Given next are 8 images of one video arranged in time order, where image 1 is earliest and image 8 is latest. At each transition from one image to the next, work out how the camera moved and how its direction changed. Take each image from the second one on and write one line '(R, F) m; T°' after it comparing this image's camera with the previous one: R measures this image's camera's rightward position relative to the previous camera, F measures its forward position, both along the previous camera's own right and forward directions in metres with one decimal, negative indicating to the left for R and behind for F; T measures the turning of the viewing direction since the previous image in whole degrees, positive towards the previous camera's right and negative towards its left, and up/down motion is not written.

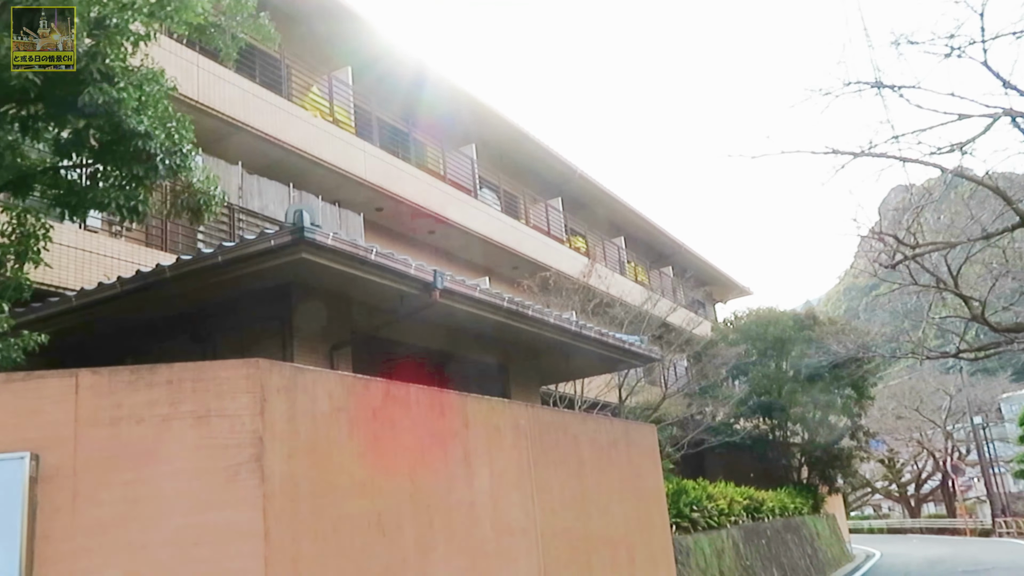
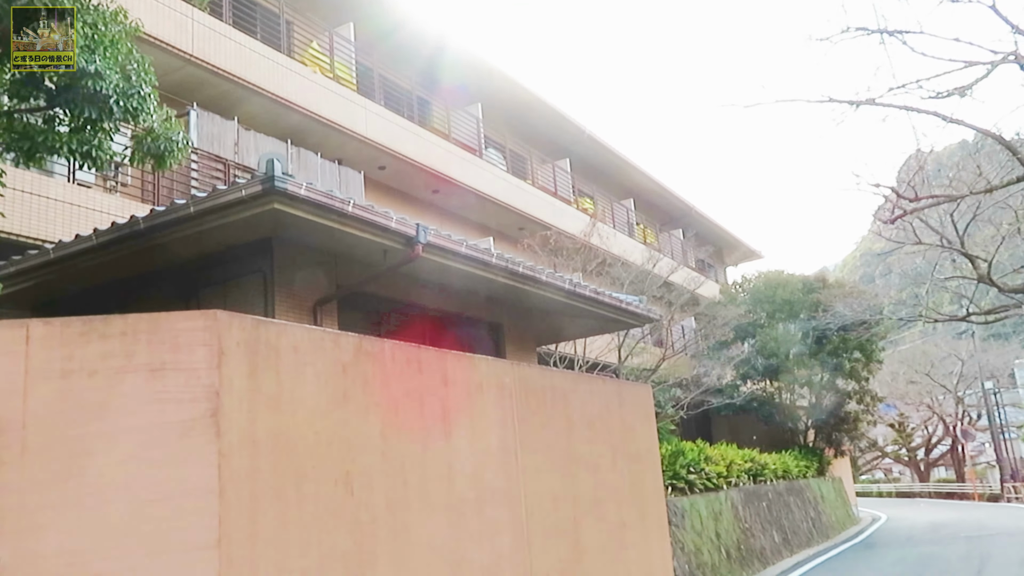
(+0.3, +0.3) m; -1°
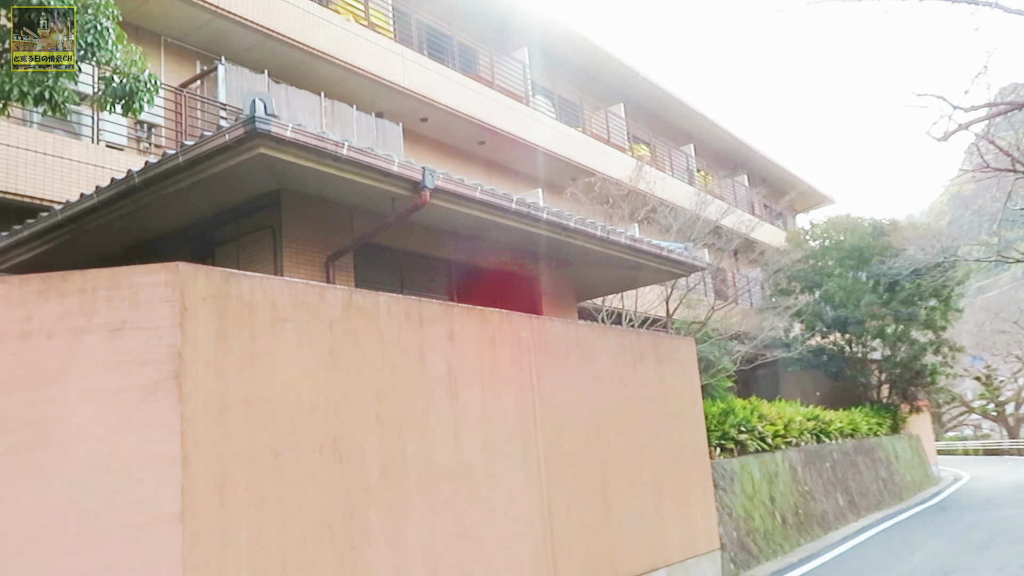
(+0.5, +0.7) m; -6°
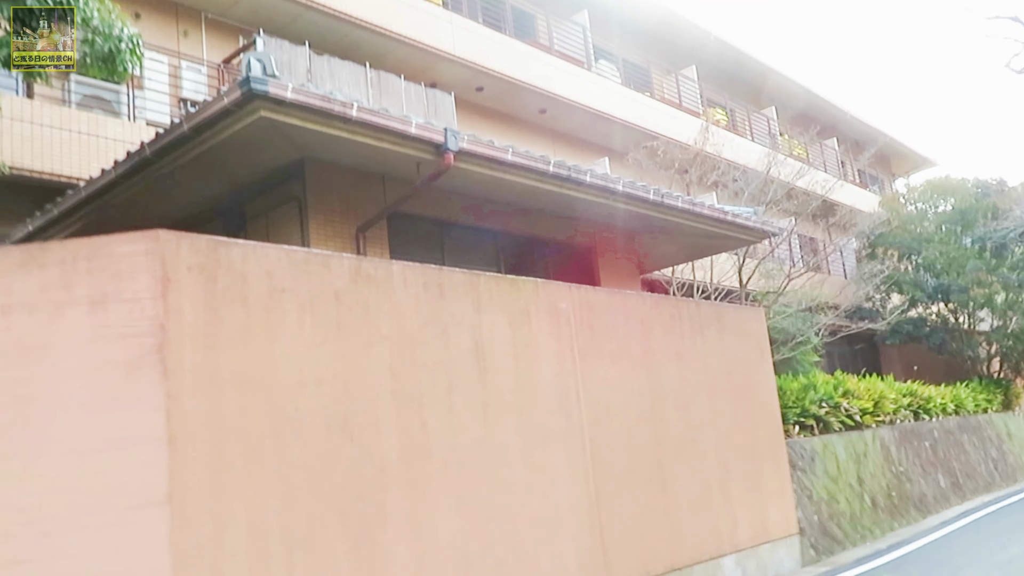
(+0.4, +0.6) m; -7°
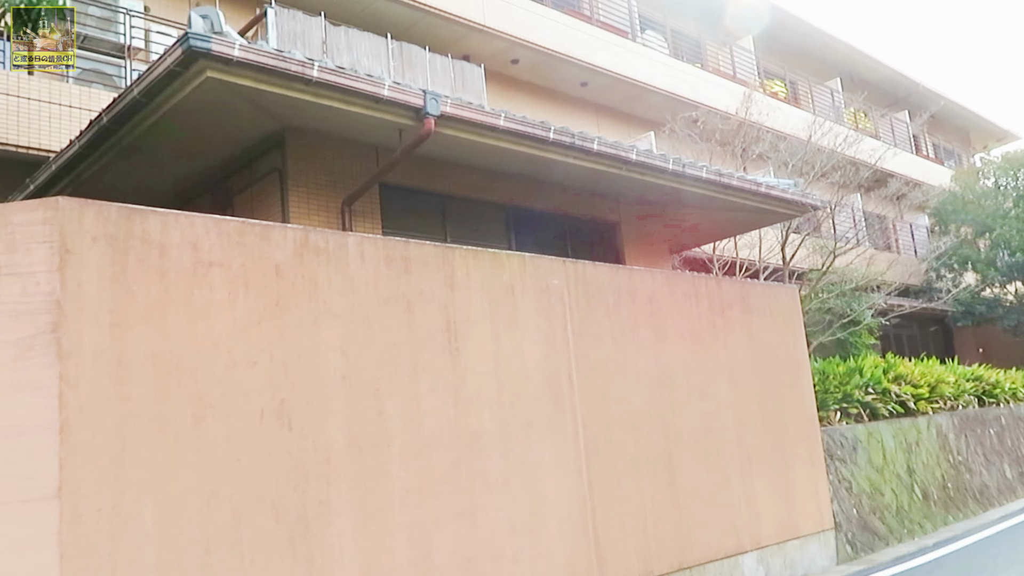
(+0.7, +0.6) m; -5°
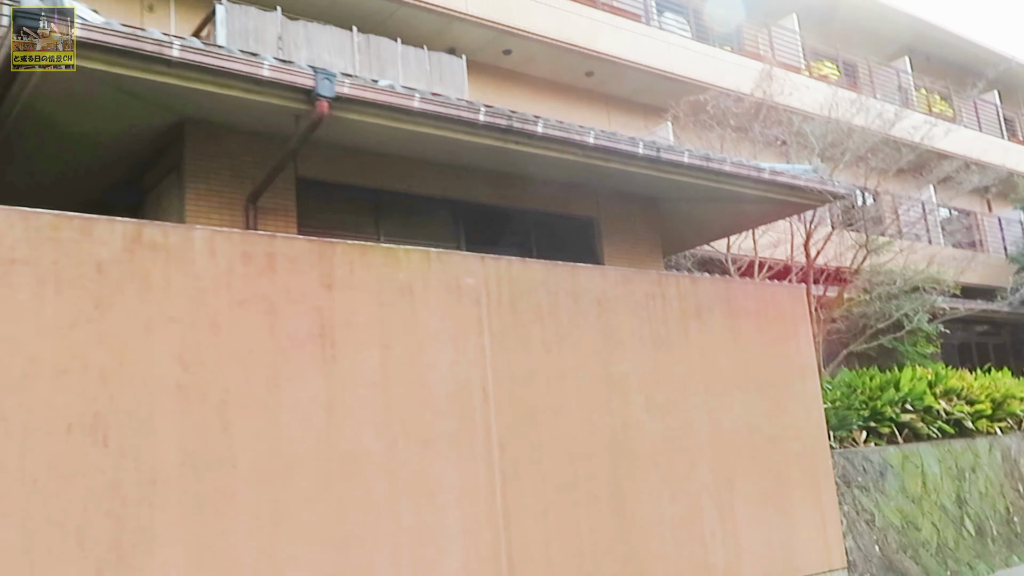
(+1.4, +0.8) m; -6°
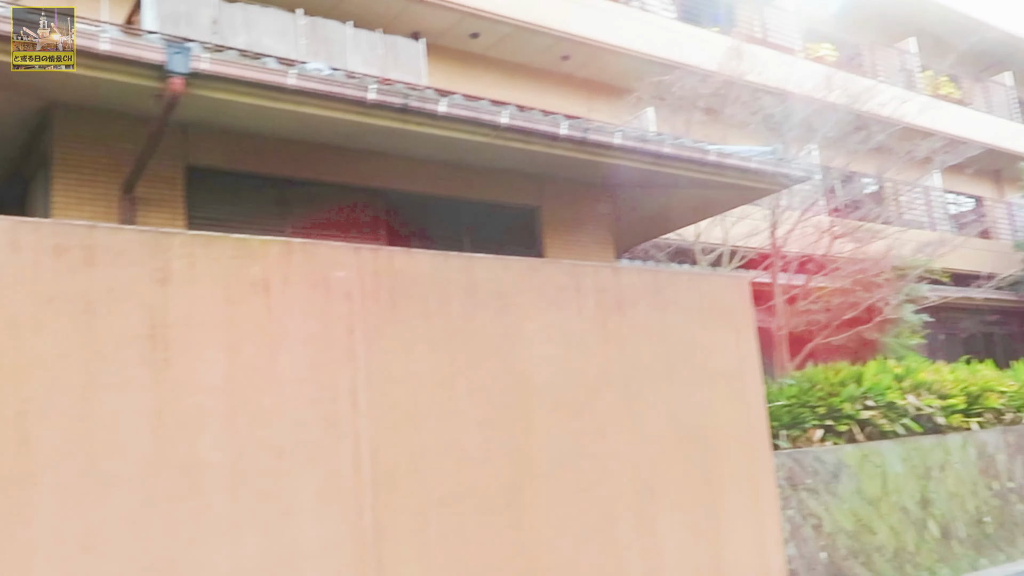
(+1.2, +0.5) m; -1°
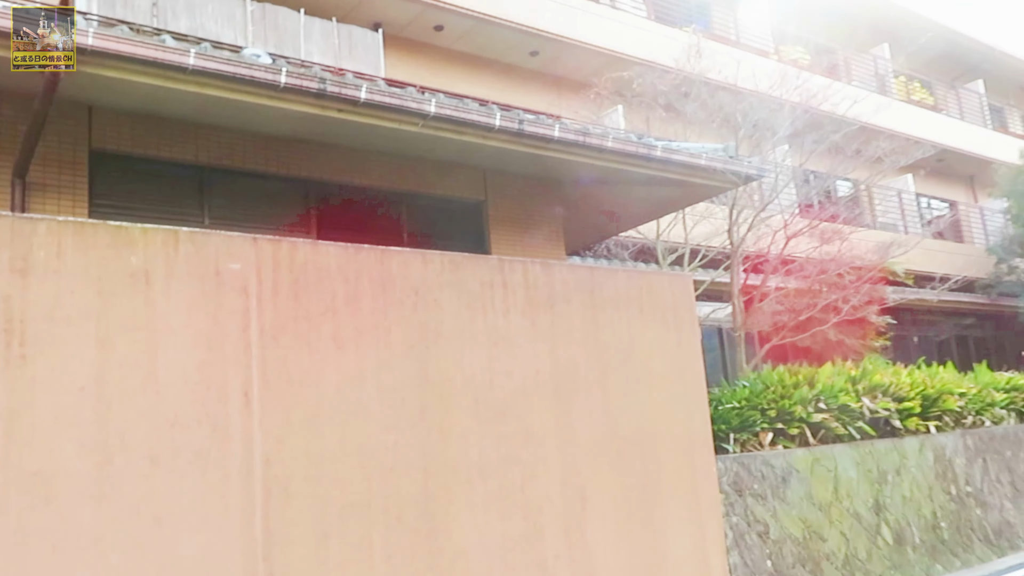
(+0.6, +0.3) m; +1°
